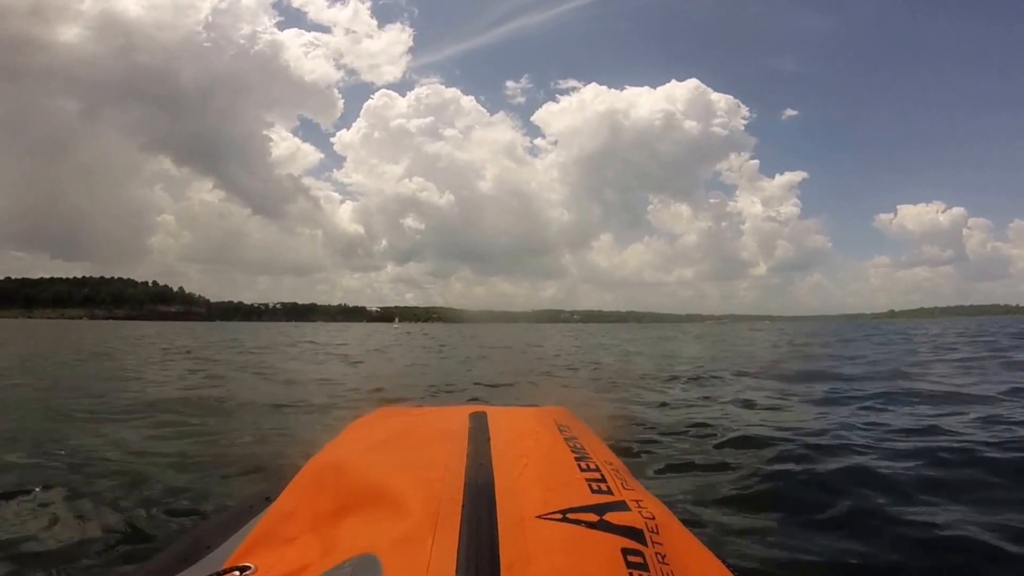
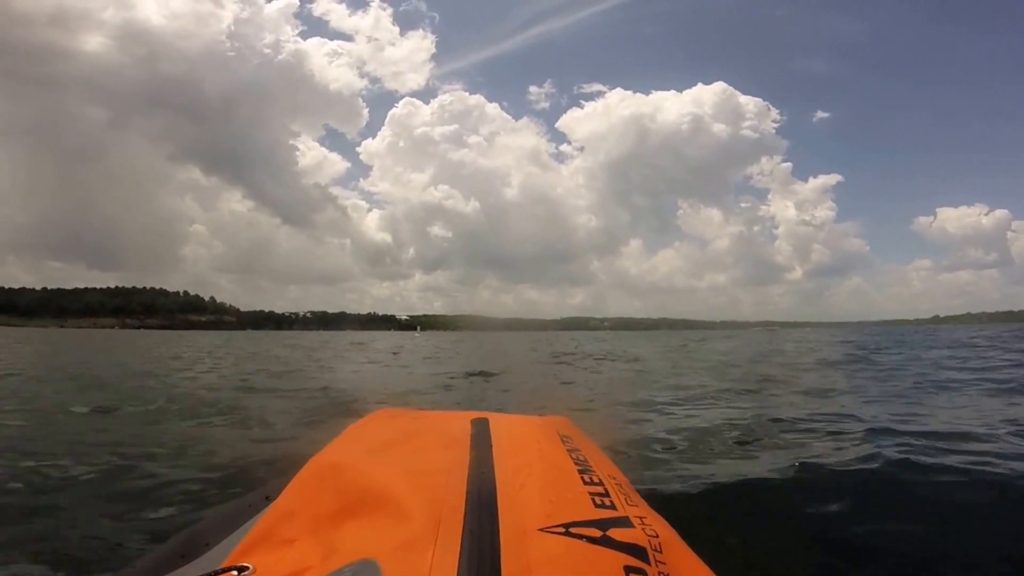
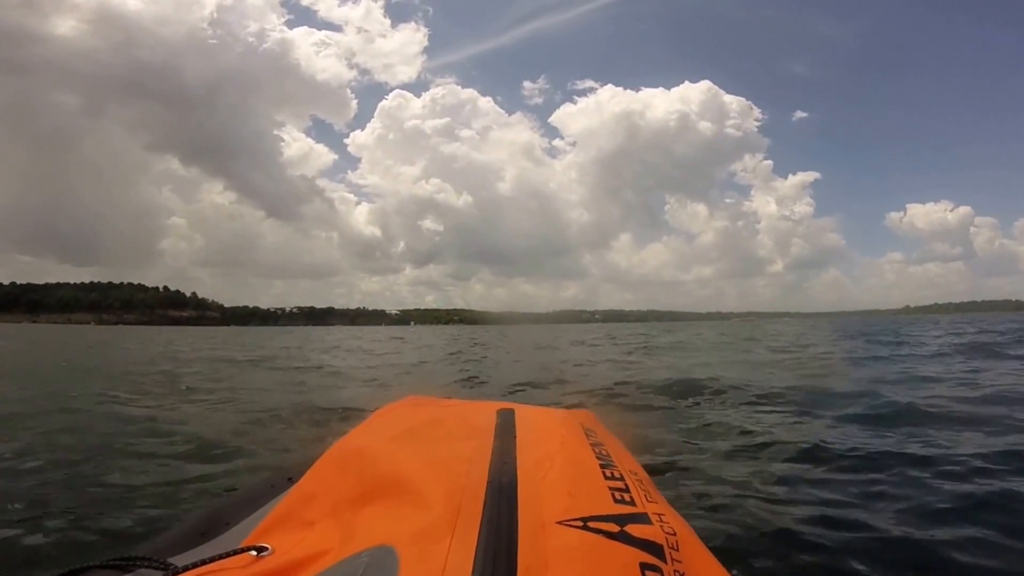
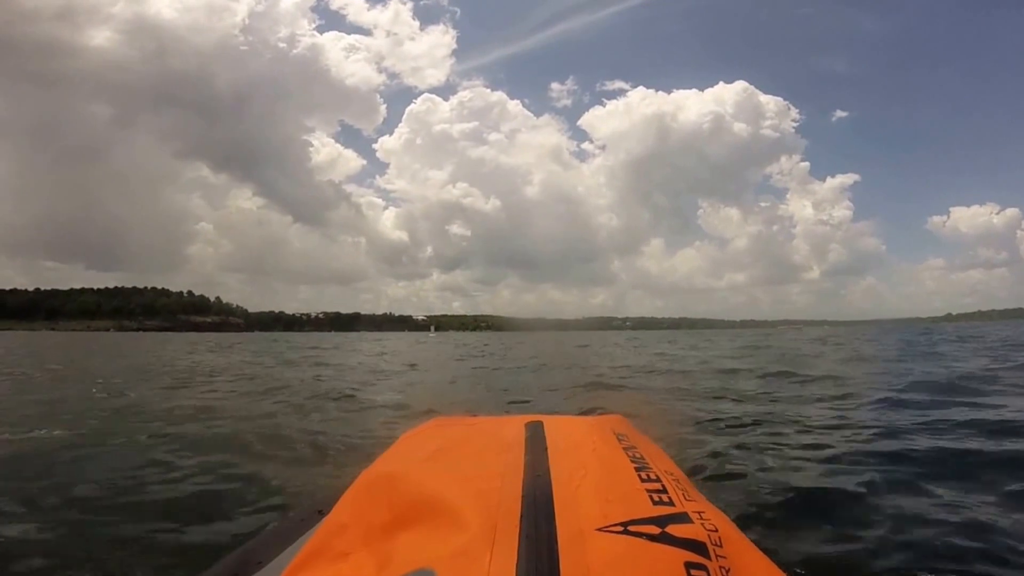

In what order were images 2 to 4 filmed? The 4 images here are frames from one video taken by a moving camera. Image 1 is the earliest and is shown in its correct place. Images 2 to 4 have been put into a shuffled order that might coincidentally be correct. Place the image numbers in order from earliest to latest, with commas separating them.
3, 2, 4
